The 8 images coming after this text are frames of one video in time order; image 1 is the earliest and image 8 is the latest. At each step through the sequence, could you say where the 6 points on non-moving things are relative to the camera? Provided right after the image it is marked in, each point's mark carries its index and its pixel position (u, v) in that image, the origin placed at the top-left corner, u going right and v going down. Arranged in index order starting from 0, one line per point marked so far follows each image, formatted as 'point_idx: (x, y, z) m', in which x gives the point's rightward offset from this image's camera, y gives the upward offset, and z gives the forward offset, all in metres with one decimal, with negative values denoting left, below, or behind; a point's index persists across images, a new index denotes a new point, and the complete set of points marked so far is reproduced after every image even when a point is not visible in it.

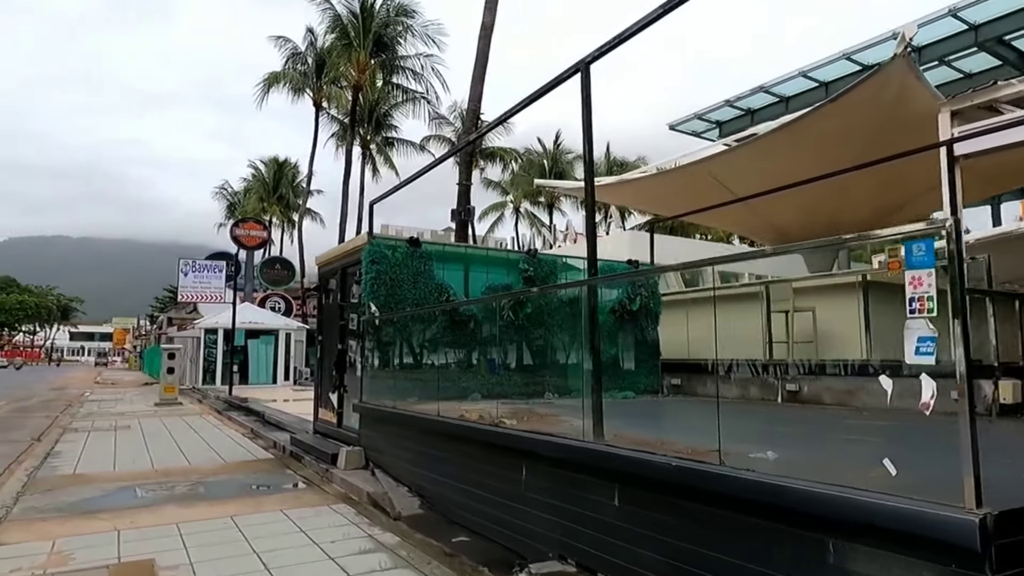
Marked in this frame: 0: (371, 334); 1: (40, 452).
0: (-1.7, -0.6, +8.0) m
1: (-7.2, -2.5, +10.0) m
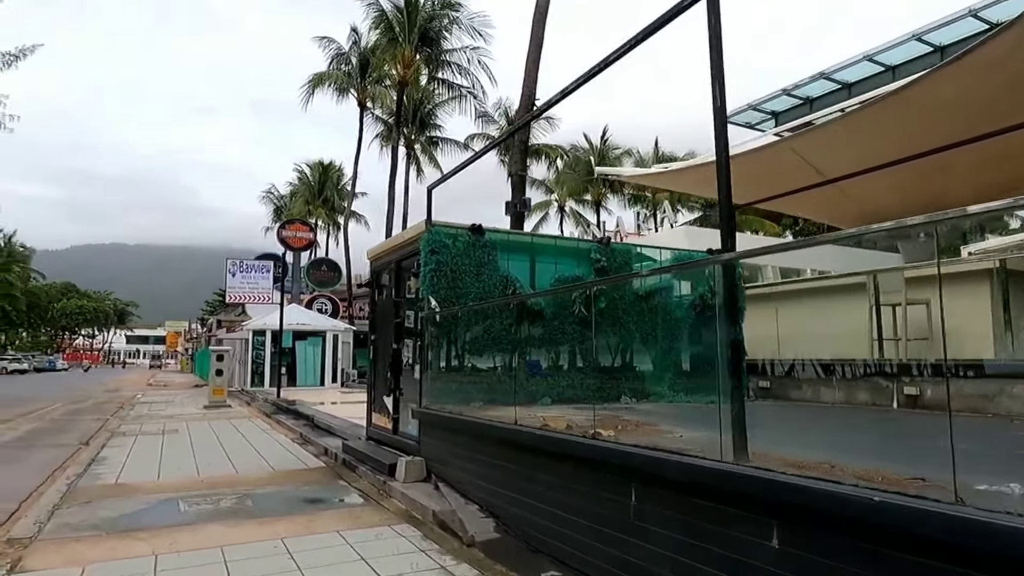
0: (-0.9, -0.5, +7.2) m
1: (-6.2, -2.5, +9.6) m
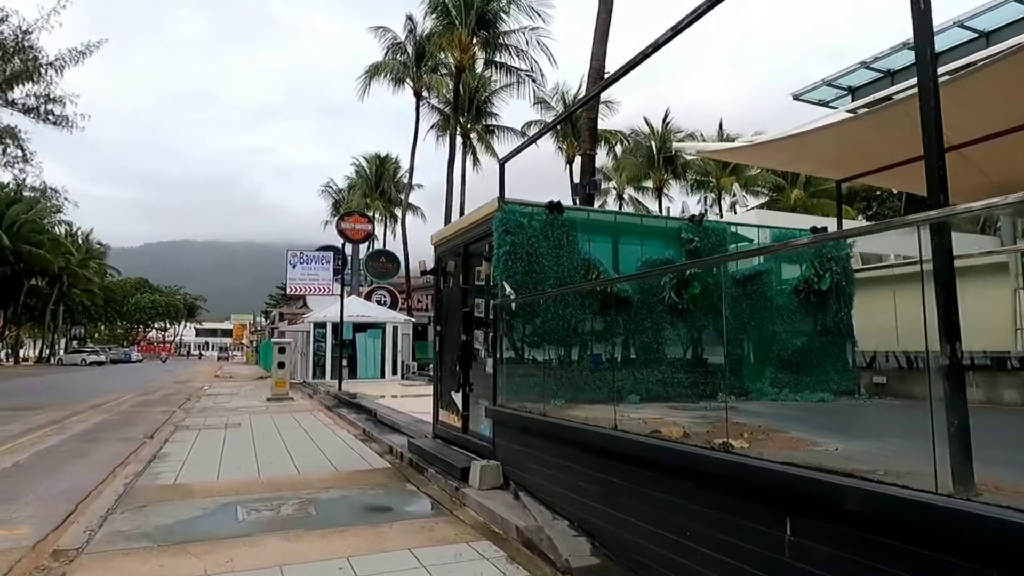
0: (-0.1, -0.3, +6.5) m
1: (-5.1, -2.3, +9.3) m
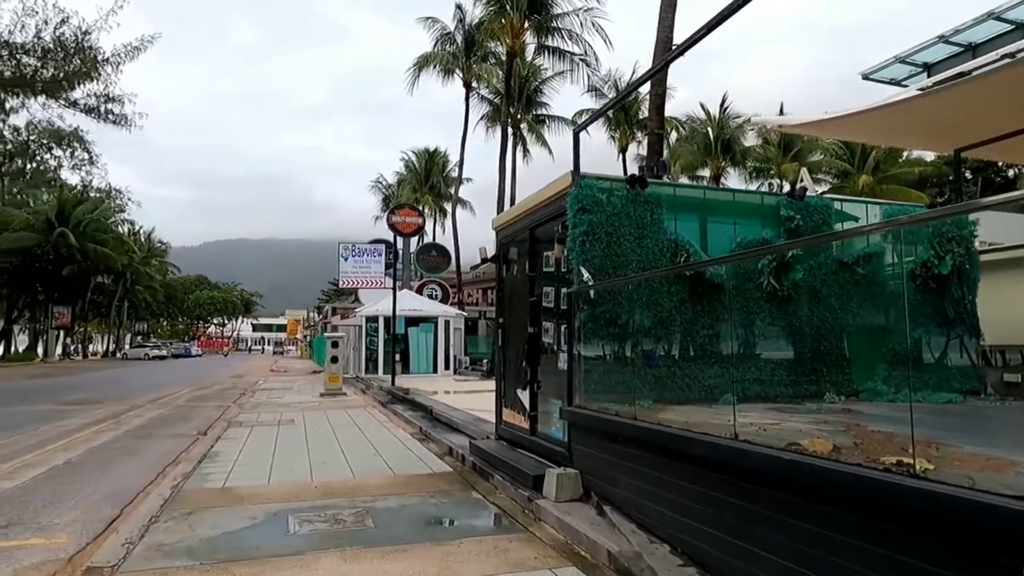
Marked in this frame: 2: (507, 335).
0: (+0.6, -0.2, +5.8) m
1: (-4.2, -2.2, +8.9) m
2: (-0.1, -0.6, +7.8) m
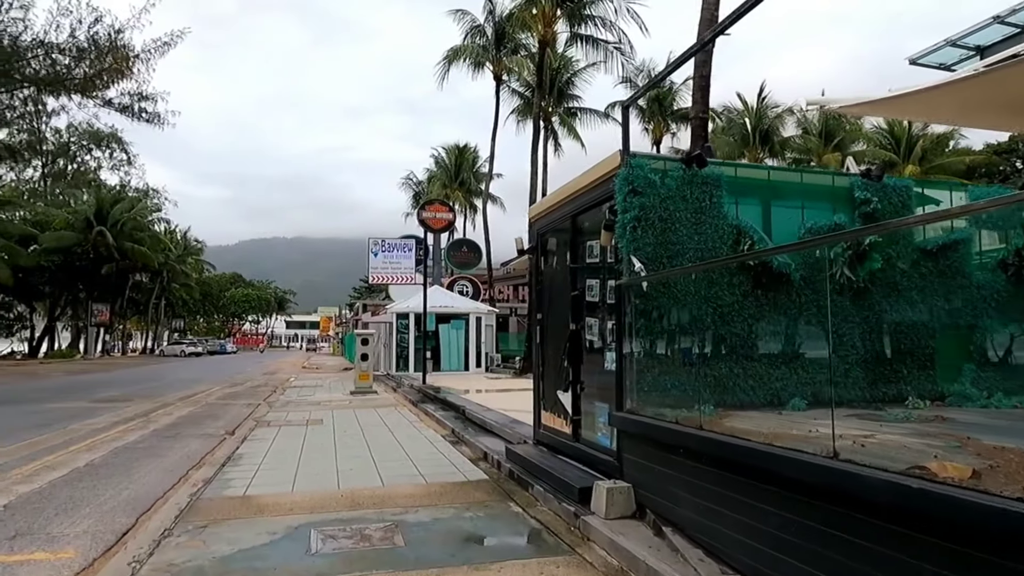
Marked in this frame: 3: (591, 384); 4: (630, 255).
0: (+0.9, -0.1, +5.2) m
1: (-3.8, -2.1, +8.6) m
2: (+0.4, -0.5, +7.2) m
3: (+0.7, -0.9, +6.1) m
4: (+0.9, +0.3, +5.1) m
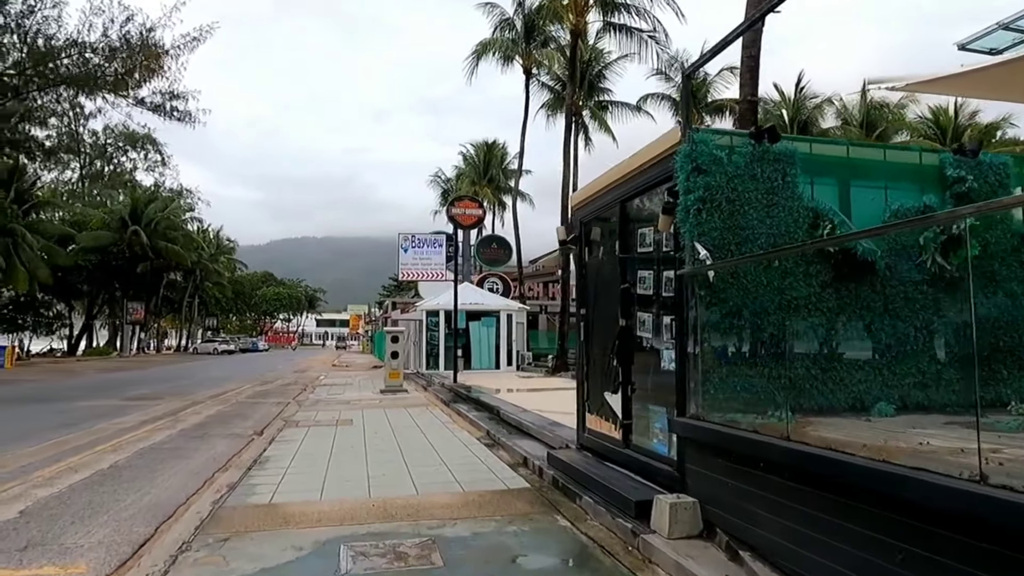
0: (+1.3, -0.1, +4.6) m
1: (-3.3, -2.1, +8.2) m
2: (+0.8, -0.4, +6.7) m
3: (+1.1, -0.8, +5.5) m
4: (+1.3, +0.3, +4.6) m
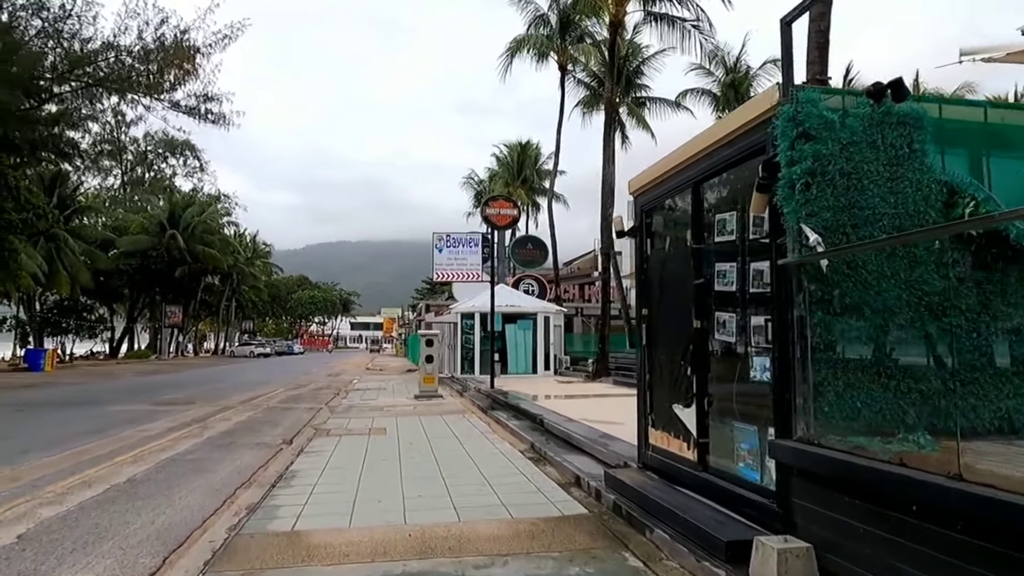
0: (+1.6, 0.0, +3.8) m
1: (-2.7, -2.1, +7.6) m
2: (+1.3, -0.4, +5.8) m
3: (+1.5, -0.8, +4.7) m
4: (+1.6, +0.4, +3.7) m
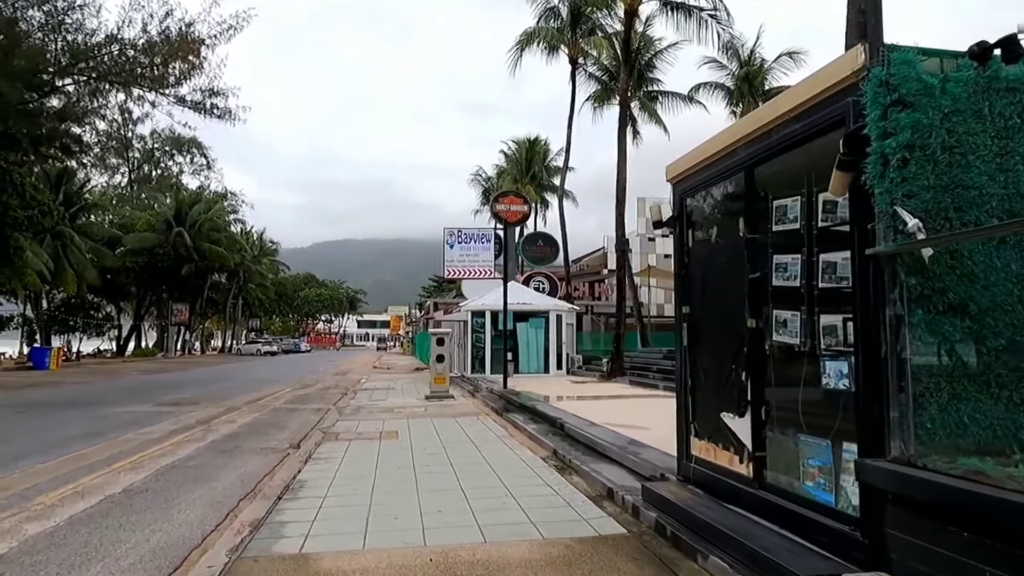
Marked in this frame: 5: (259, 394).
0: (+1.9, 0.0, +3.2) m
1: (-2.5, -2.0, +7.1) m
2: (+1.5, -0.4, +5.3) m
3: (+1.7, -0.7, +4.1) m
4: (+1.8, +0.4, +3.2) m
5: (-7.3, -3.1, +19.2) m
